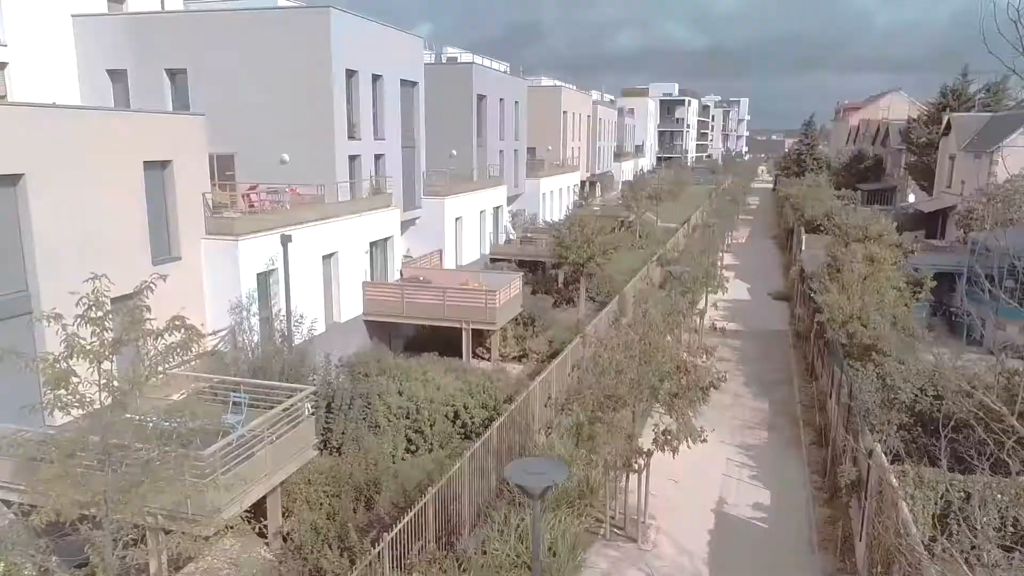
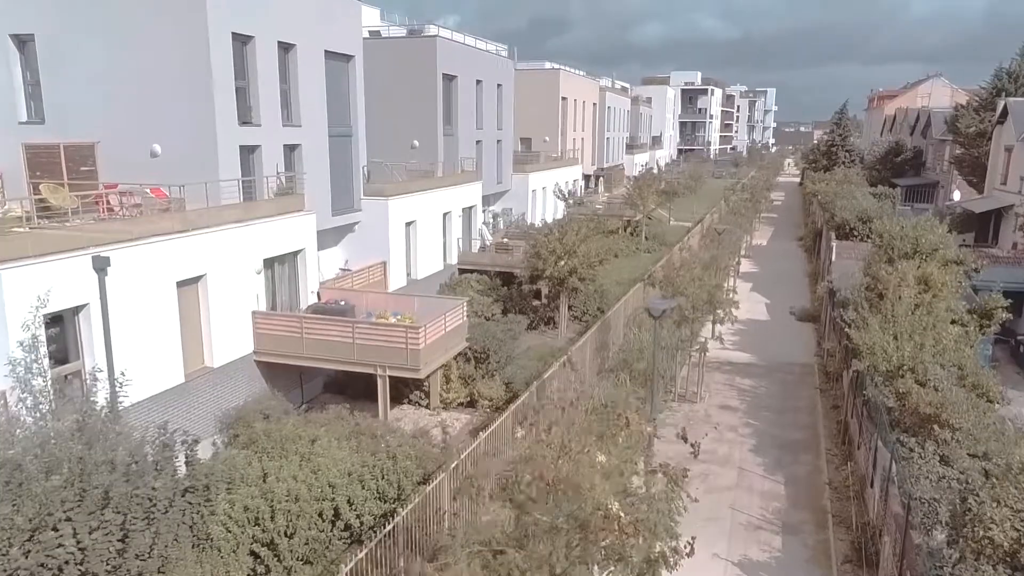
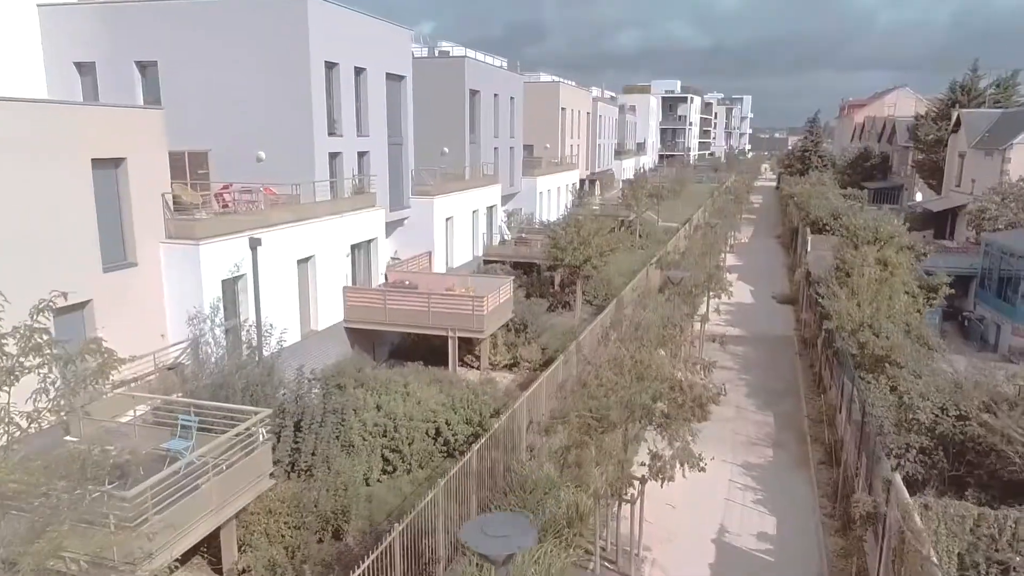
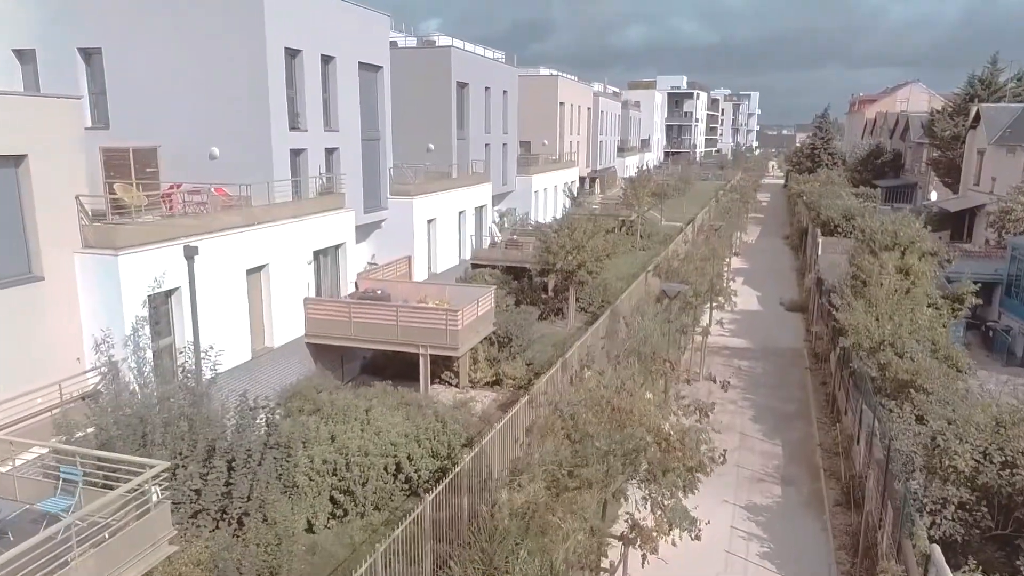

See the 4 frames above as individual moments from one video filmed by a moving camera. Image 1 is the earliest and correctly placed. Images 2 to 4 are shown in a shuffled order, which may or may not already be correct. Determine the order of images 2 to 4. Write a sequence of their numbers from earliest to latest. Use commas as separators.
3, 4, 2
